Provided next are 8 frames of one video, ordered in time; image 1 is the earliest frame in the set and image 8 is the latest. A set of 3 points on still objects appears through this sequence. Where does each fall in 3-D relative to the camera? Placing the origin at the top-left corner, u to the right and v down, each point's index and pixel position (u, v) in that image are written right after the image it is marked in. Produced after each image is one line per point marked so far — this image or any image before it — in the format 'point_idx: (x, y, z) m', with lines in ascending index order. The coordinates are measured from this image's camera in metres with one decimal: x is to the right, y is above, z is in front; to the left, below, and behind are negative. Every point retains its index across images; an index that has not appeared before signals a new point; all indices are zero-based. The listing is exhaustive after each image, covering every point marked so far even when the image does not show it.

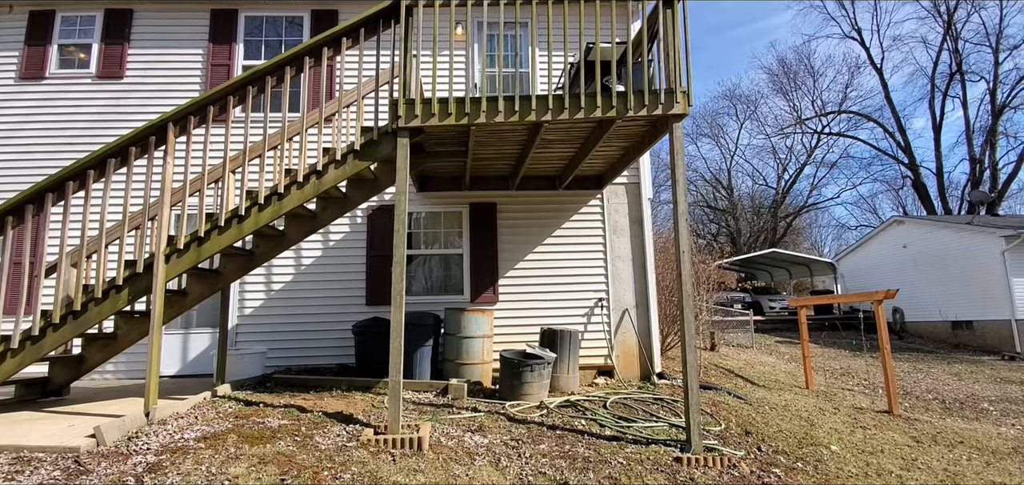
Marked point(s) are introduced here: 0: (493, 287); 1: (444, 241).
0: (-0.3, -0.6, +6.9) m
1: (-1.0, 0.0, +7.1) m
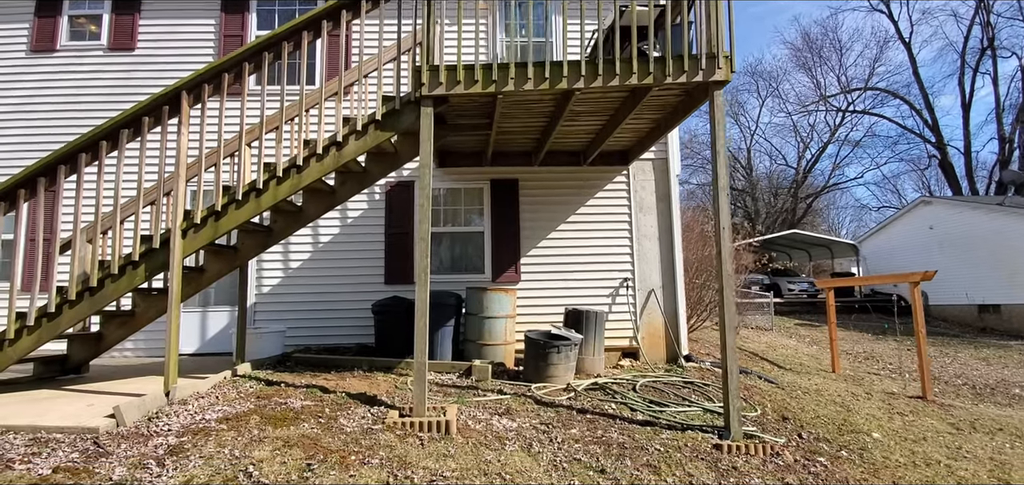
0: (0.0, -0.3, +6.7) m
1: (-0.7, +0.3, +6.9) m
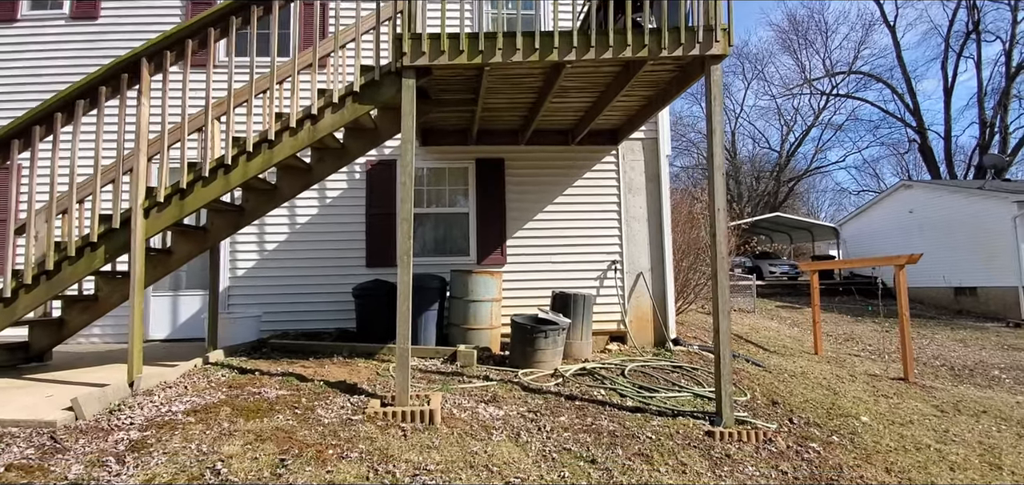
0: (-0.1, -0.1, +6.5) m
1: (-0.8, +0.6, +6.7) m
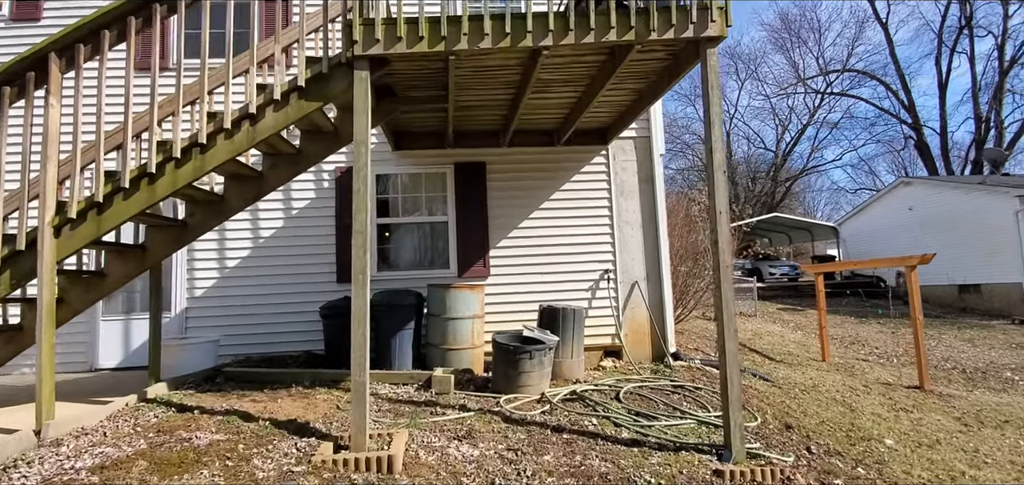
0: (-0.3, -0.2, +6.0) m
1: (-1.1, +0.4, +6.2) m
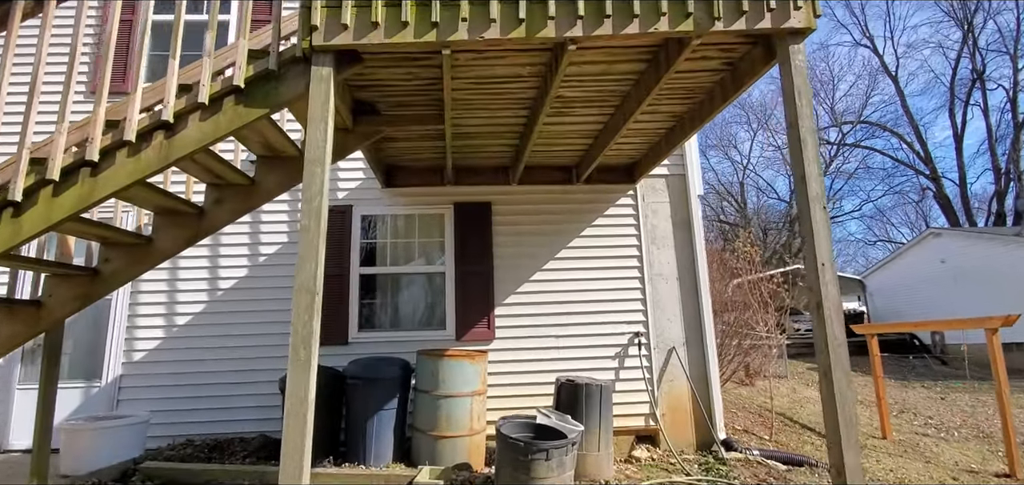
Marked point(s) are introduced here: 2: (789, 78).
0: (-0.2, -0.8, +4.9) m
1: (-1.0, -0.1, +5.2) m
2: (+1.5, +0.9, +2.7) m
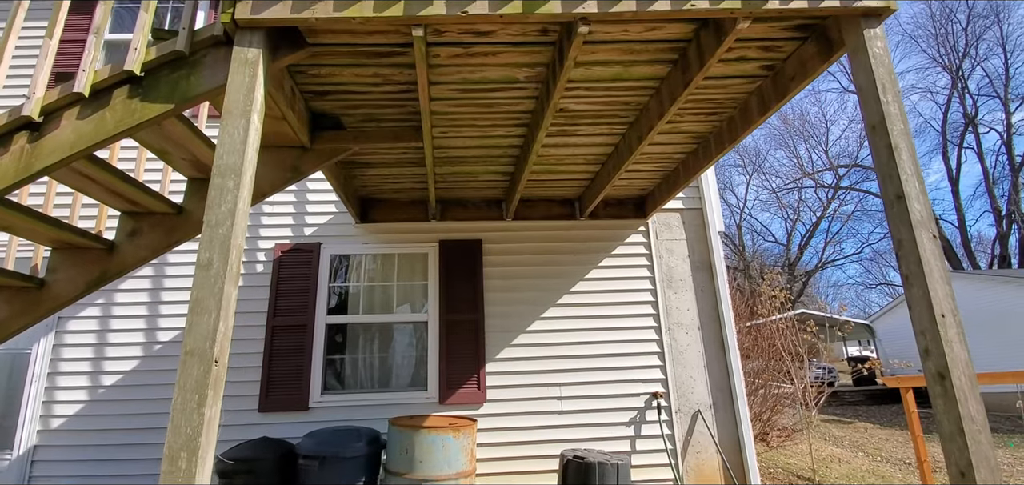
0: (-0.3, -1.1, +4.2) m
1: (-1.0, -0.5, +4.4) m
2: (+1.5, +0.7, +2.0) m
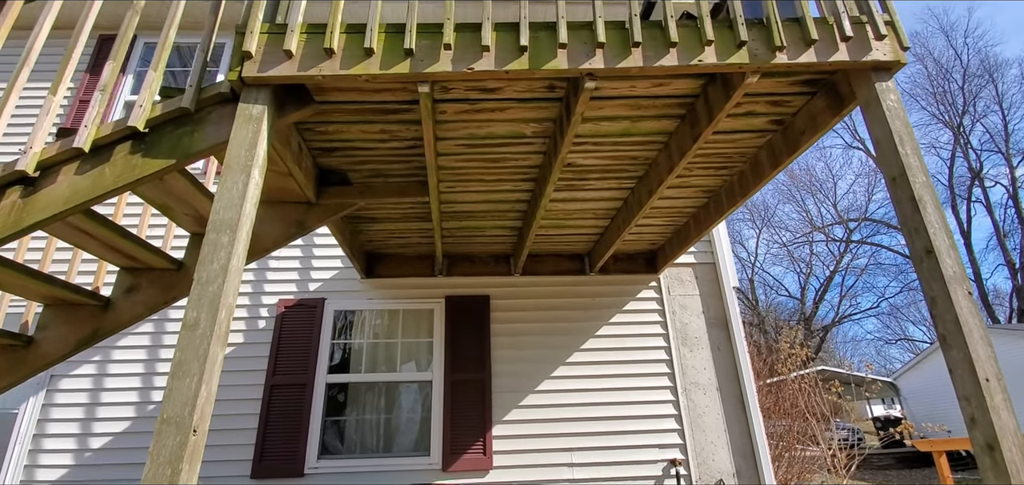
0: (-0.2, -1.6, +3.9) m
1: (-0.9, -1.0, +4.3) m
2: (+1.5, +0.5, +2.0) m
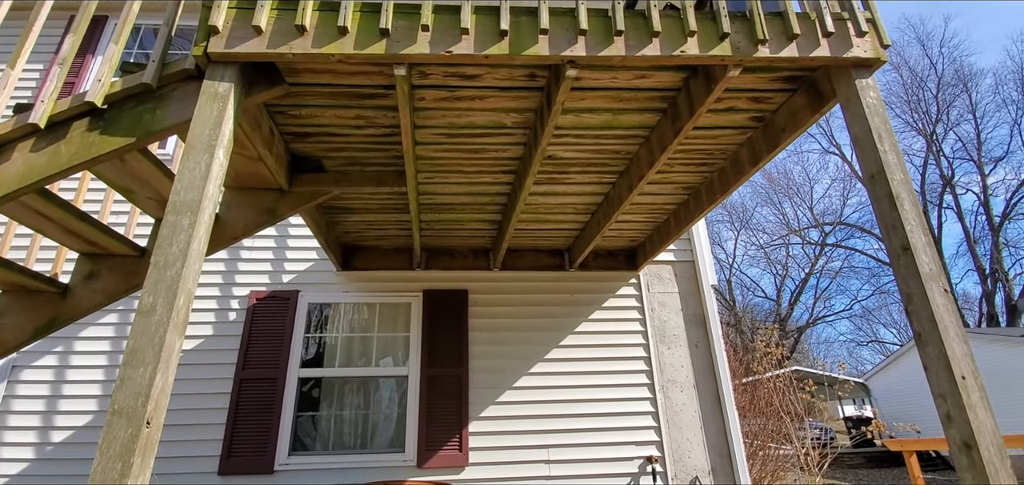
0: (-0.4, -1.5, +3.9) m
1: (-1.1, -0.9, +4.2) m
2: (+1.4, +0.5, +2.0) m
